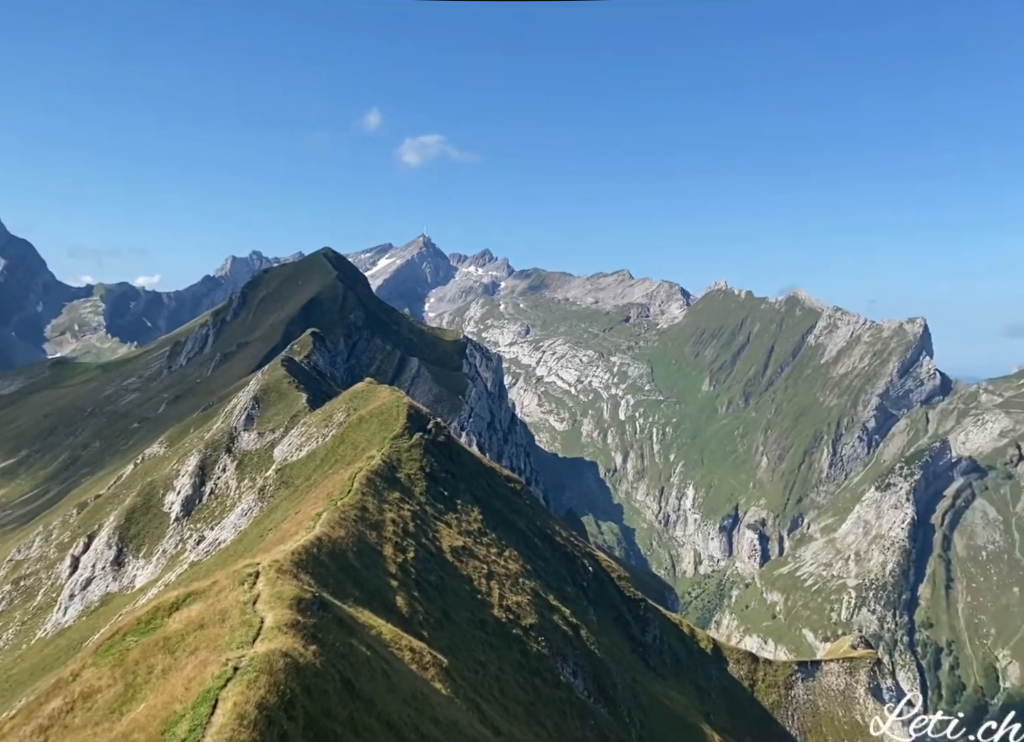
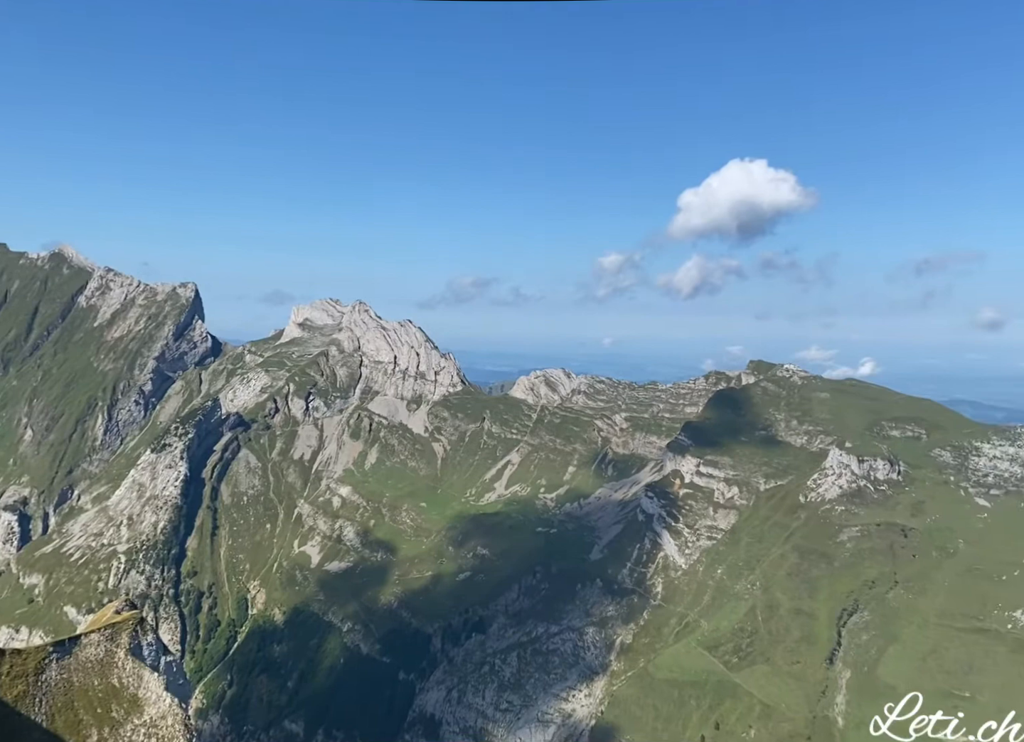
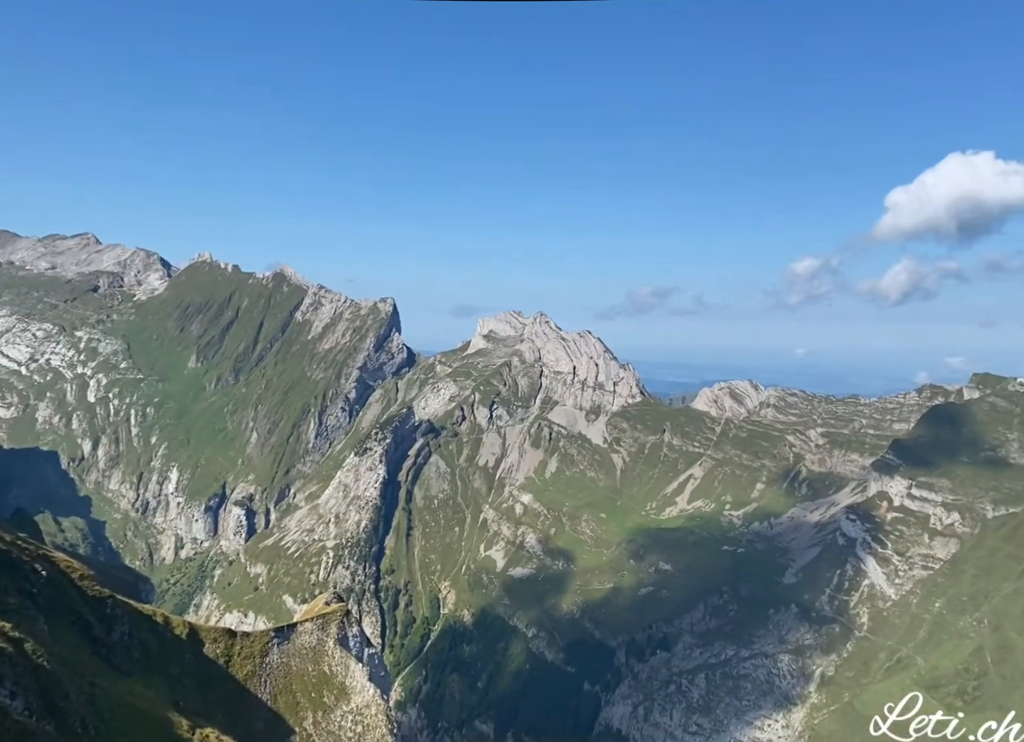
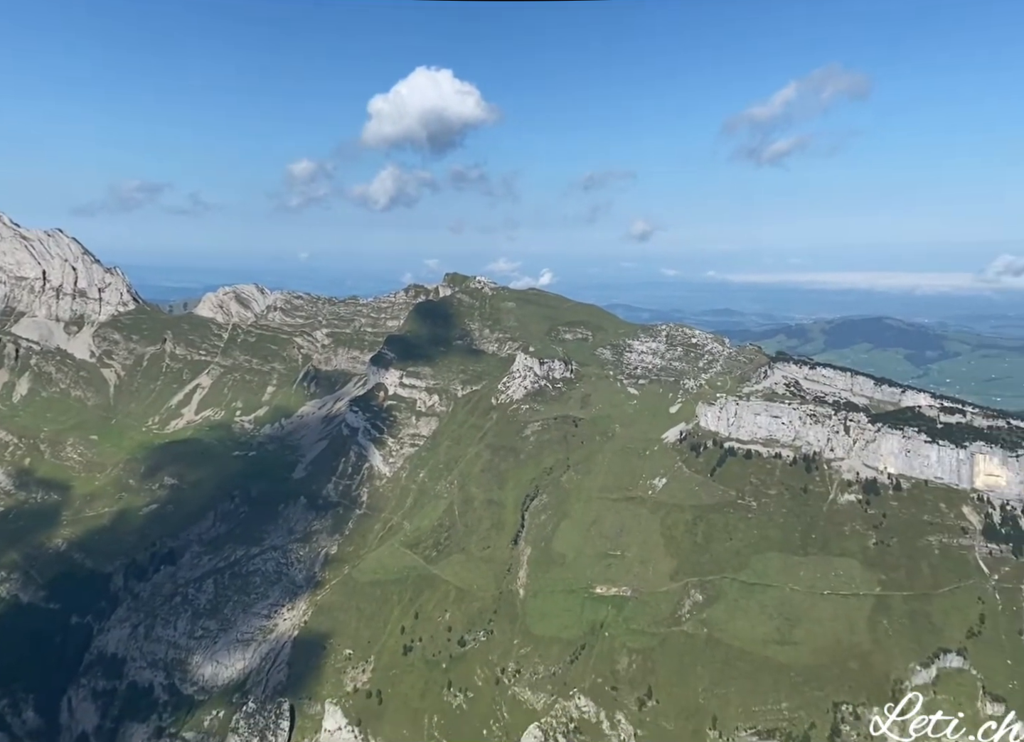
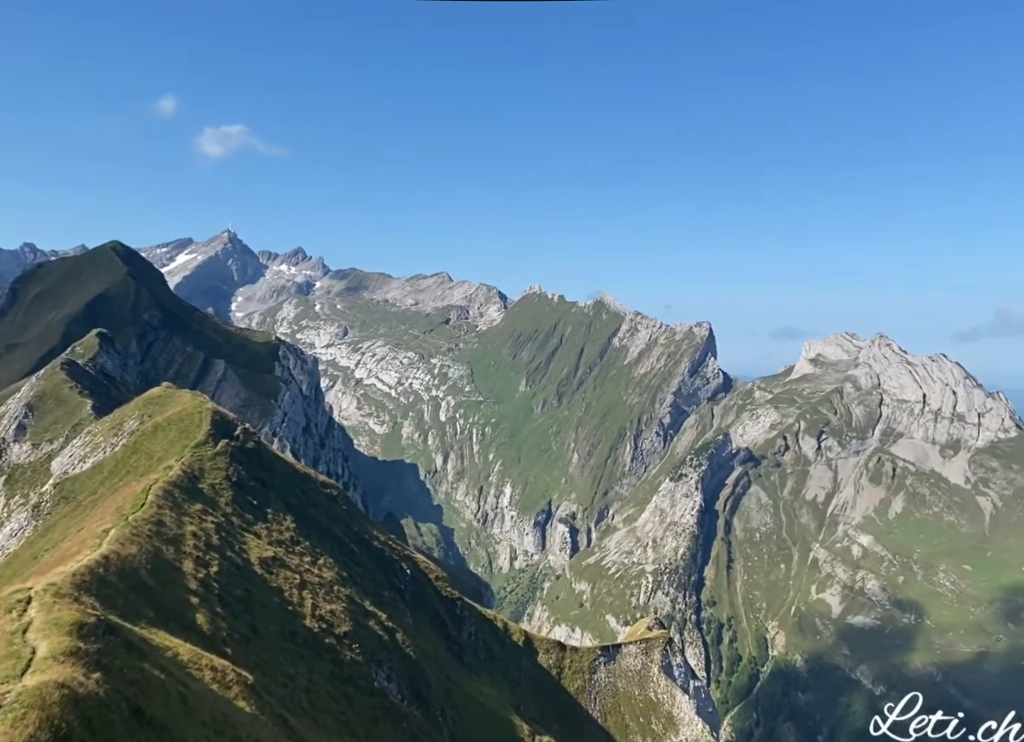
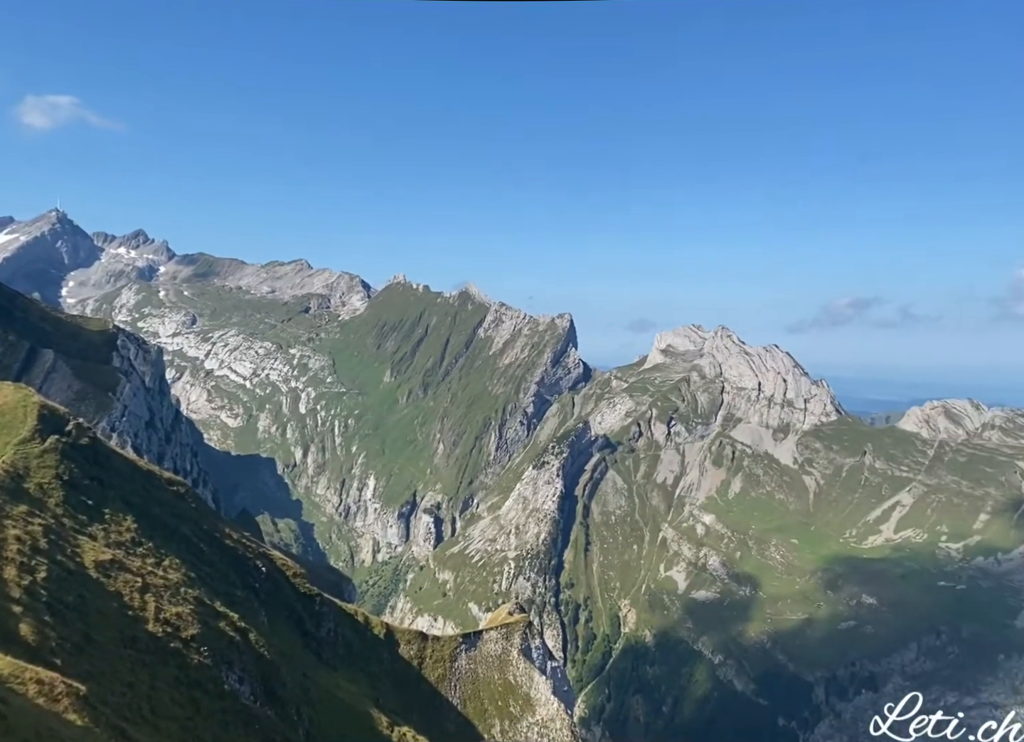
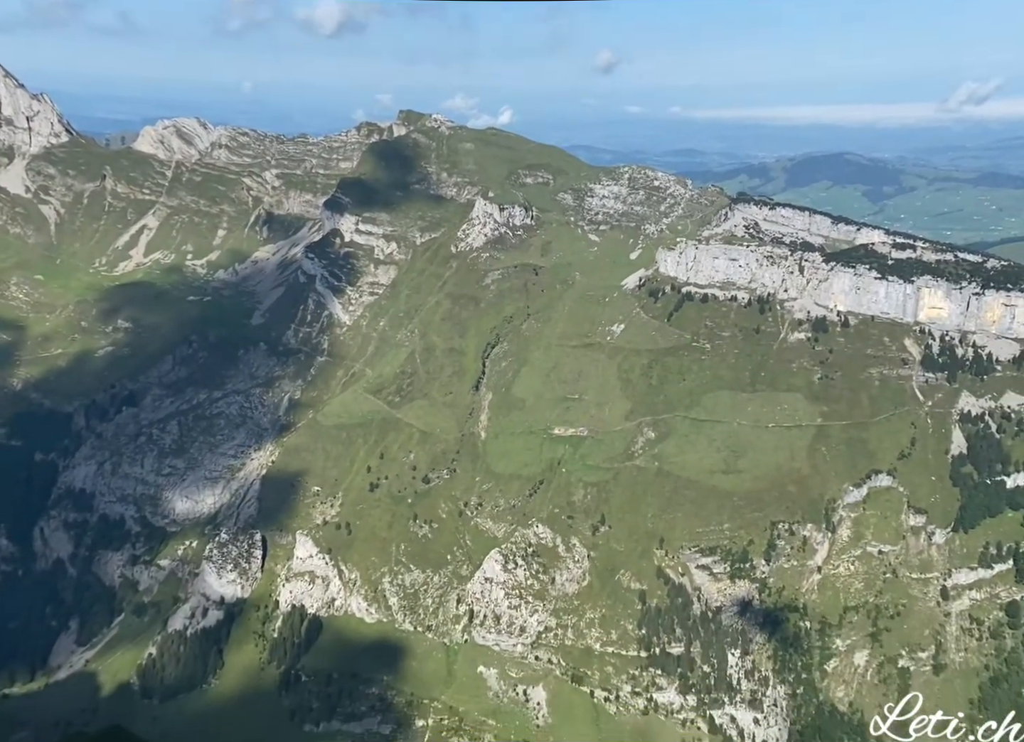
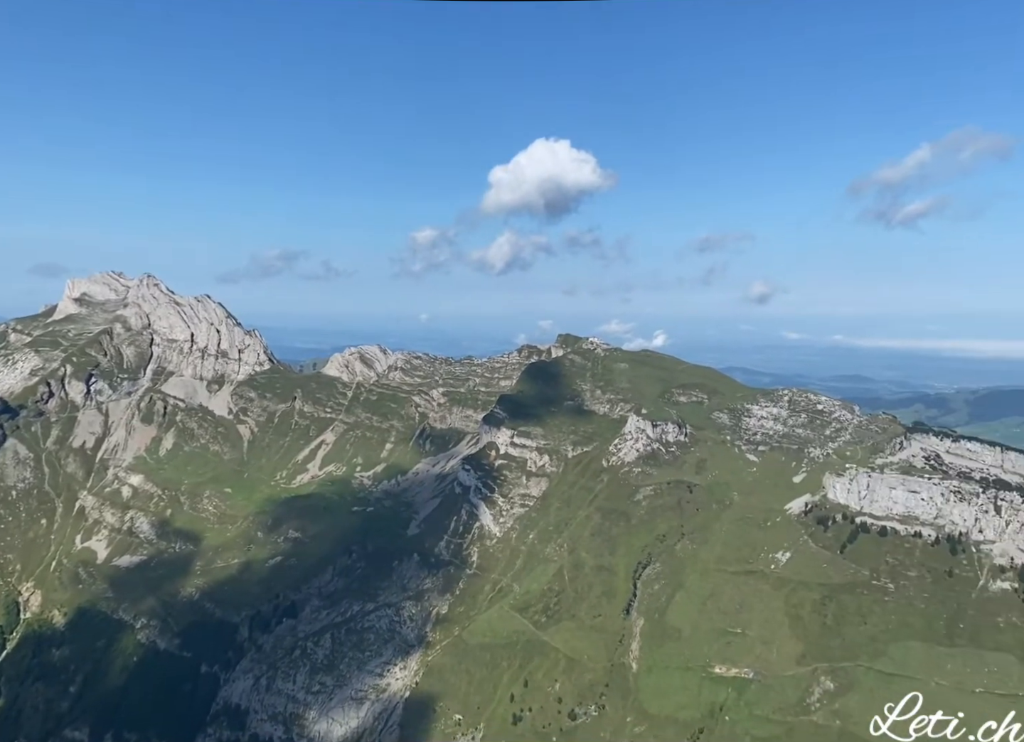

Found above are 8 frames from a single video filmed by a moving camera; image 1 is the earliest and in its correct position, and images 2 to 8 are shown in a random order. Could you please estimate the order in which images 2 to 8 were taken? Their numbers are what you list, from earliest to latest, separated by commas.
5, 6, 3, 2, 8, 4, 7
